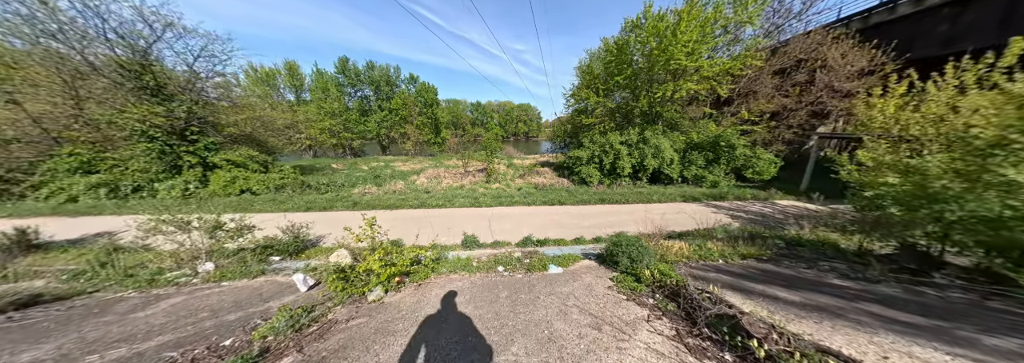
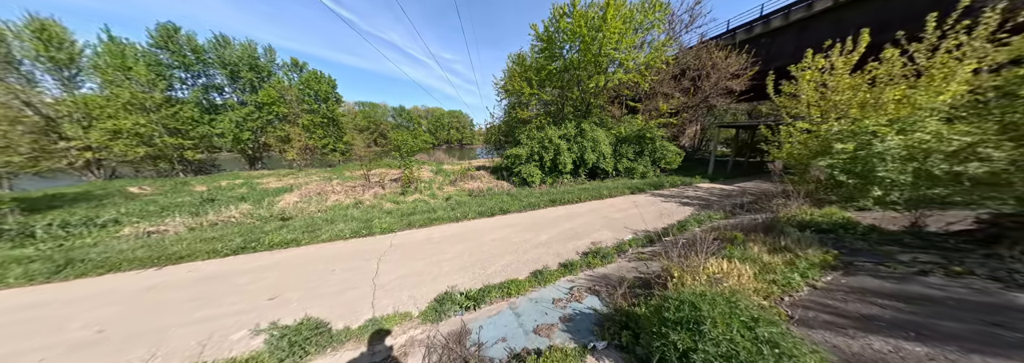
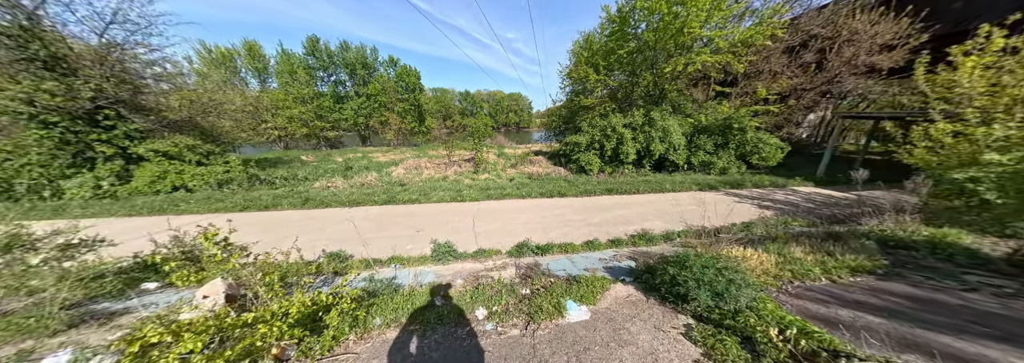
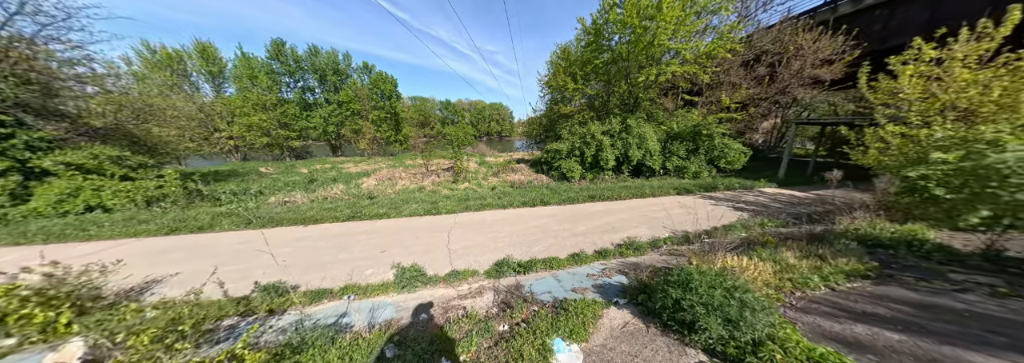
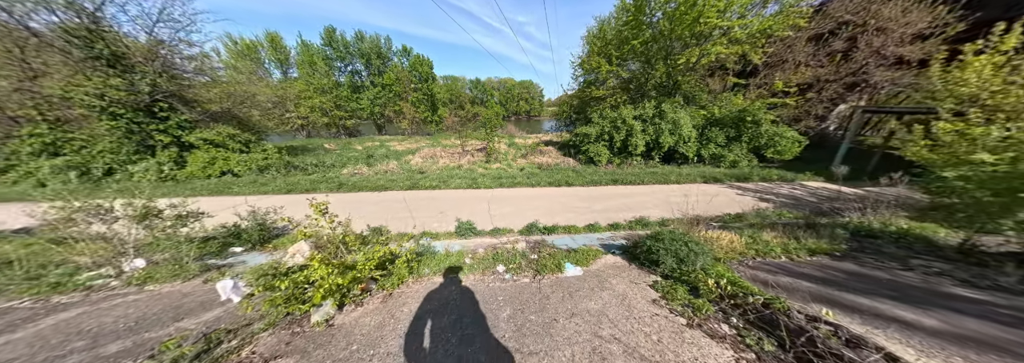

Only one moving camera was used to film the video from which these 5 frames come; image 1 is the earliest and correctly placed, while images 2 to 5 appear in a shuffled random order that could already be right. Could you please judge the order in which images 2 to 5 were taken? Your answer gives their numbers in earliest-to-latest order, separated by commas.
5, 3, 4, 2
